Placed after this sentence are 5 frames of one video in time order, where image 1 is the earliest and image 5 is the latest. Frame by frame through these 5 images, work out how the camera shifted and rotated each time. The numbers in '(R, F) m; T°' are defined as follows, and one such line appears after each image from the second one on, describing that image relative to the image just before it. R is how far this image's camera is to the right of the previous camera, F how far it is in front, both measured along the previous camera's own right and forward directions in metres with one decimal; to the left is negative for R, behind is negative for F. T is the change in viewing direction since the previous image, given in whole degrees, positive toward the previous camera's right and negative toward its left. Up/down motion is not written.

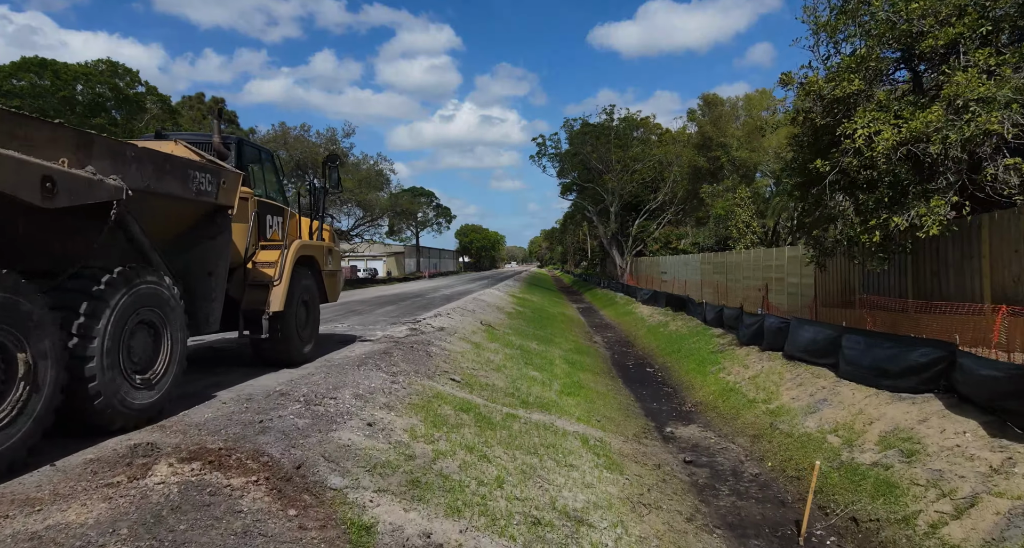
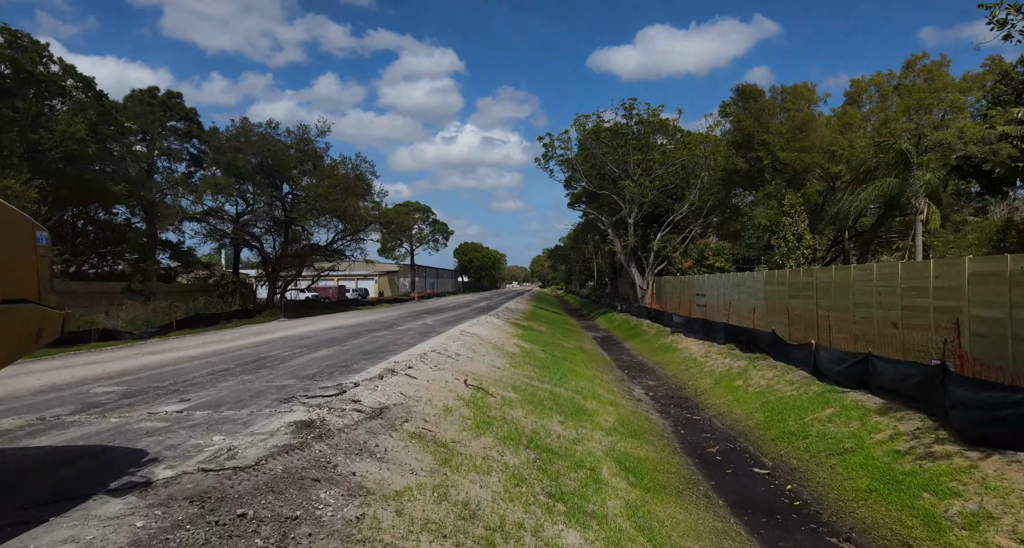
(-0.1, +5.7) m; 0°
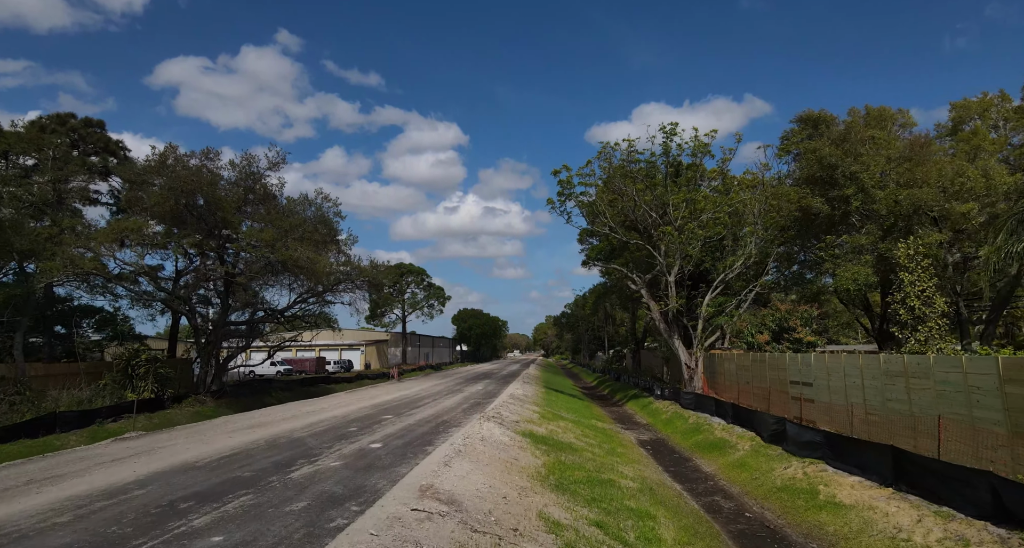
(-0.2, +8.2) m; 0°
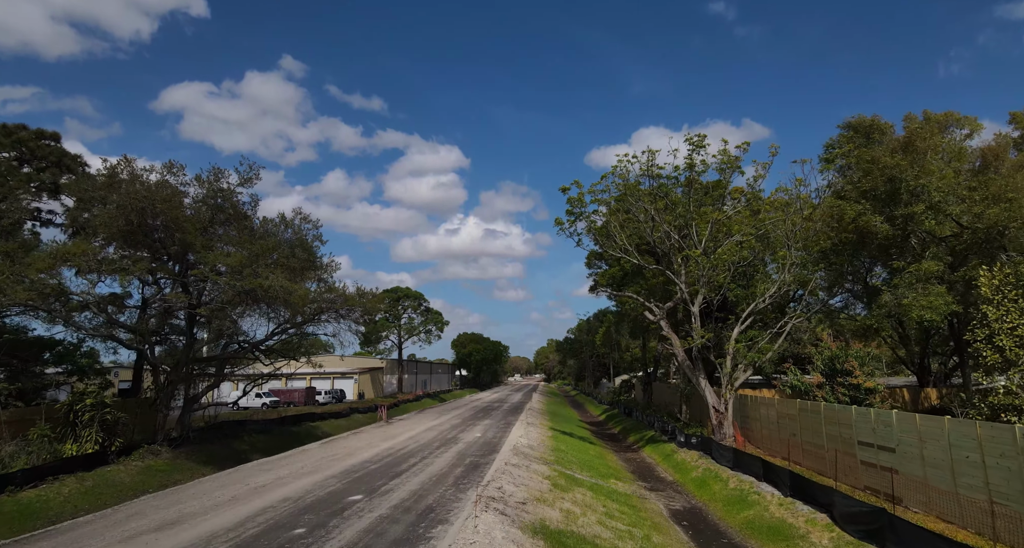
(-0.1, +3.4) m; 0°
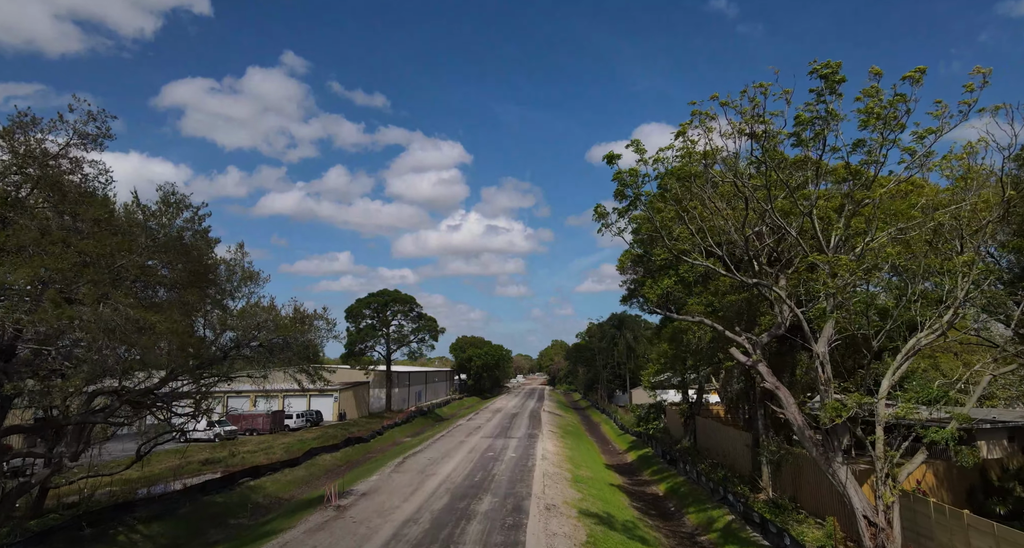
(-0.3, +10.0) m; 0°
